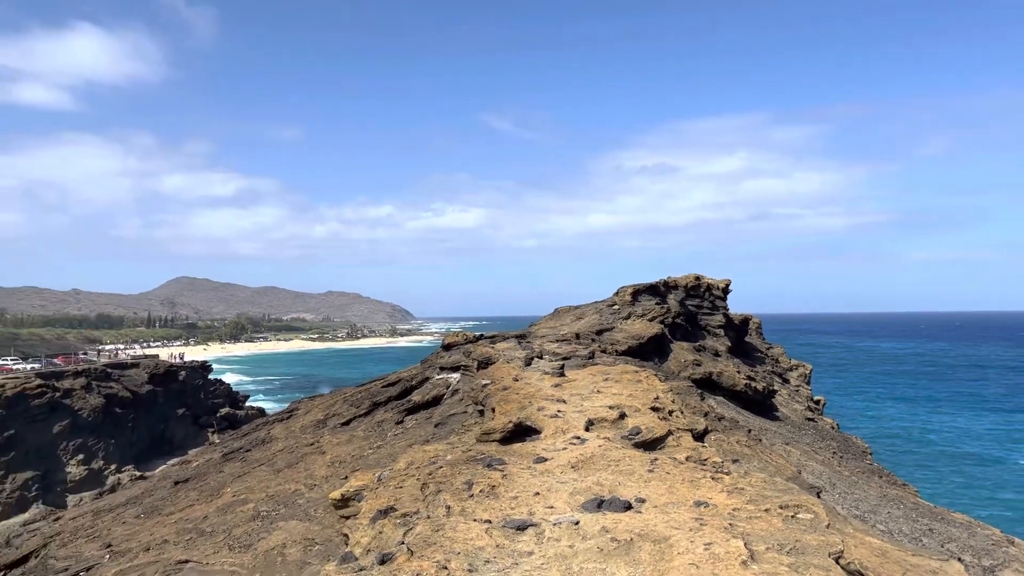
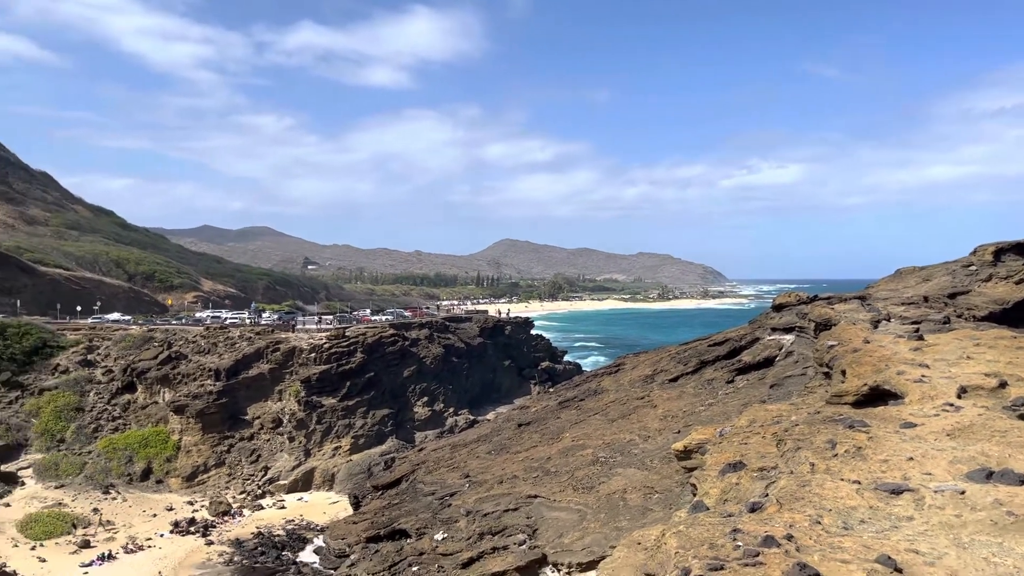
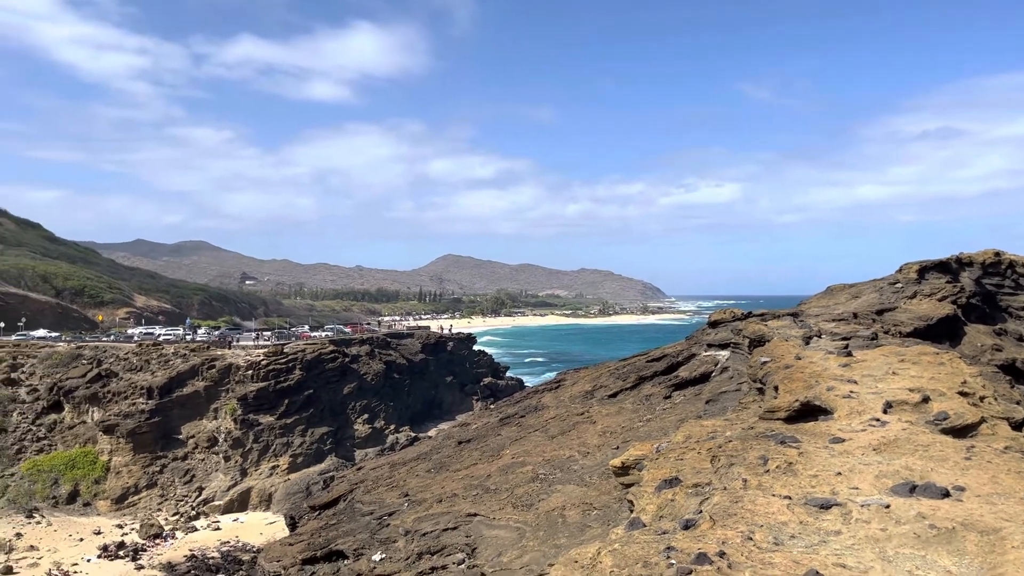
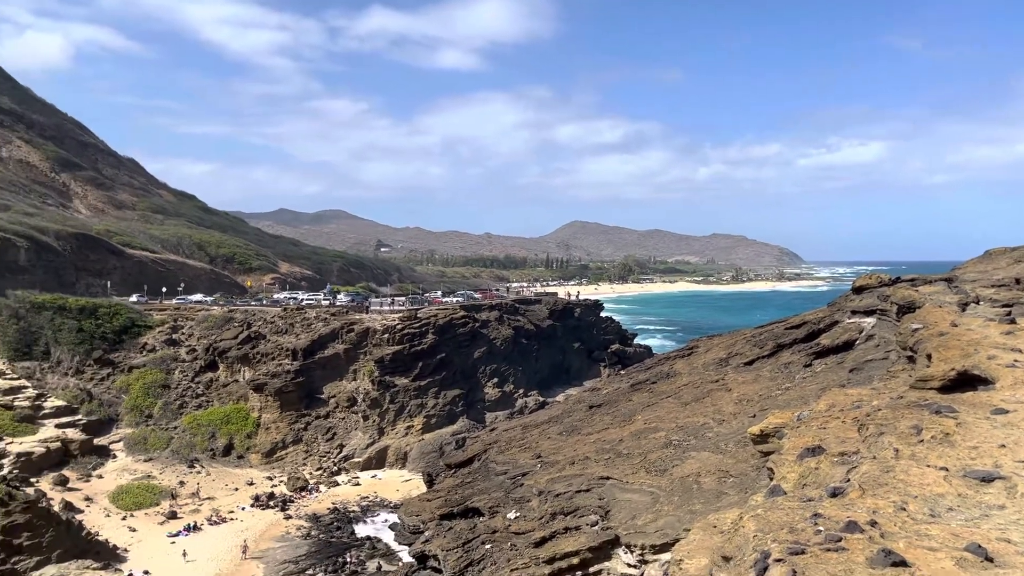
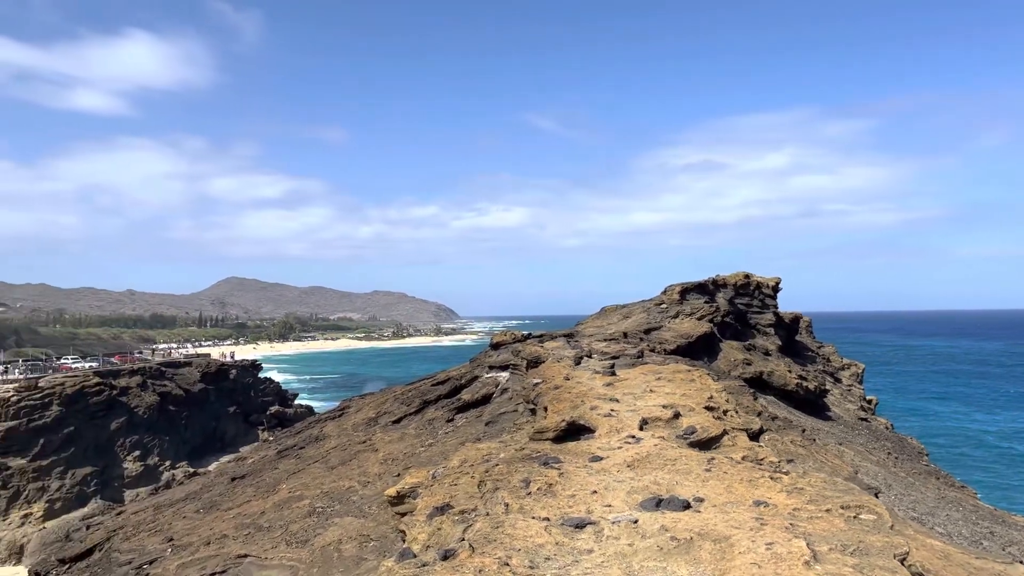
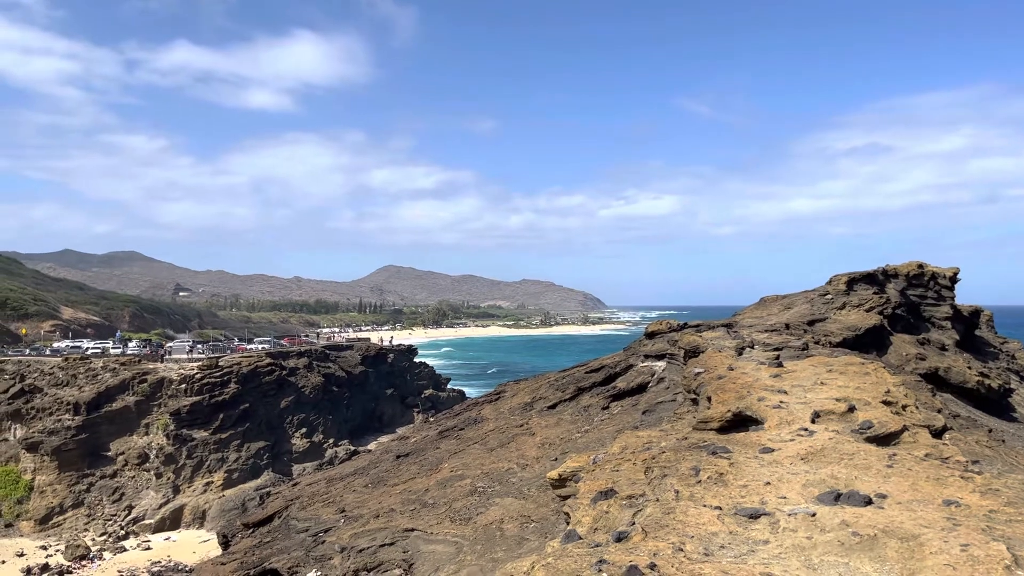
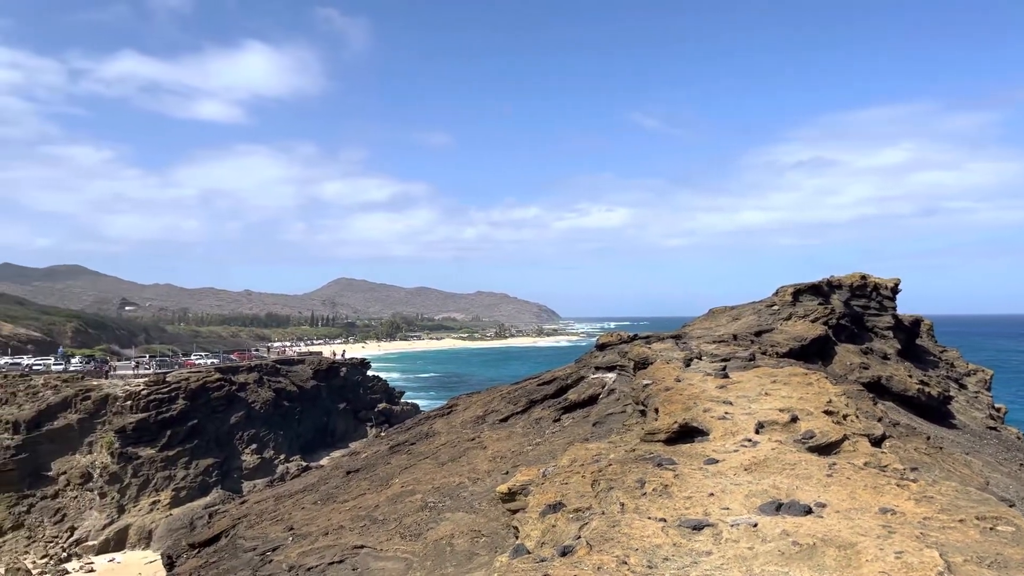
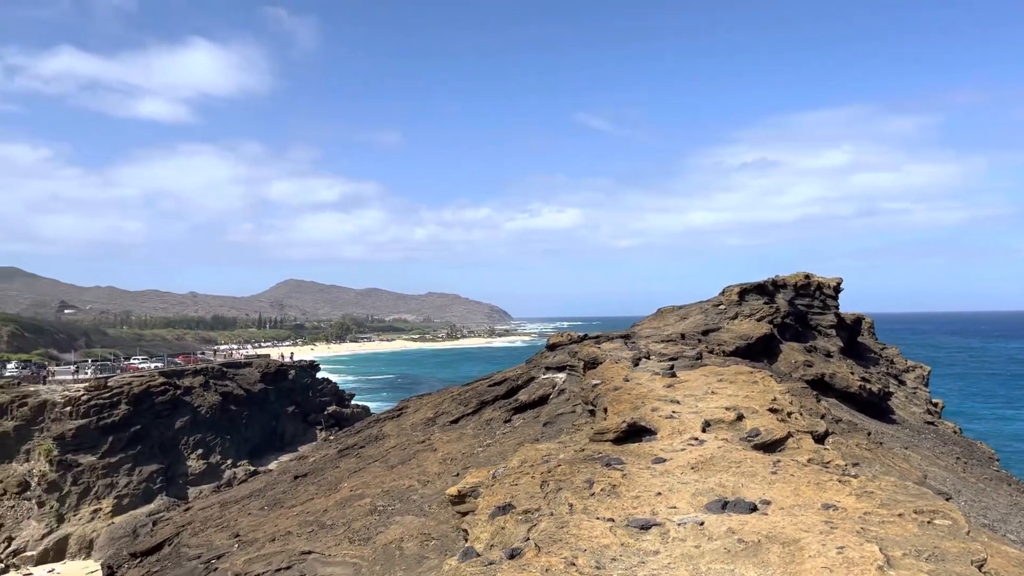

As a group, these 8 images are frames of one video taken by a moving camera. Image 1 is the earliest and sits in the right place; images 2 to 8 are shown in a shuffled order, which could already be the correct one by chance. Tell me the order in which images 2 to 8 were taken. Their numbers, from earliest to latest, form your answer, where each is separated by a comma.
5, 8, 7, 6, 3, 2, 4
